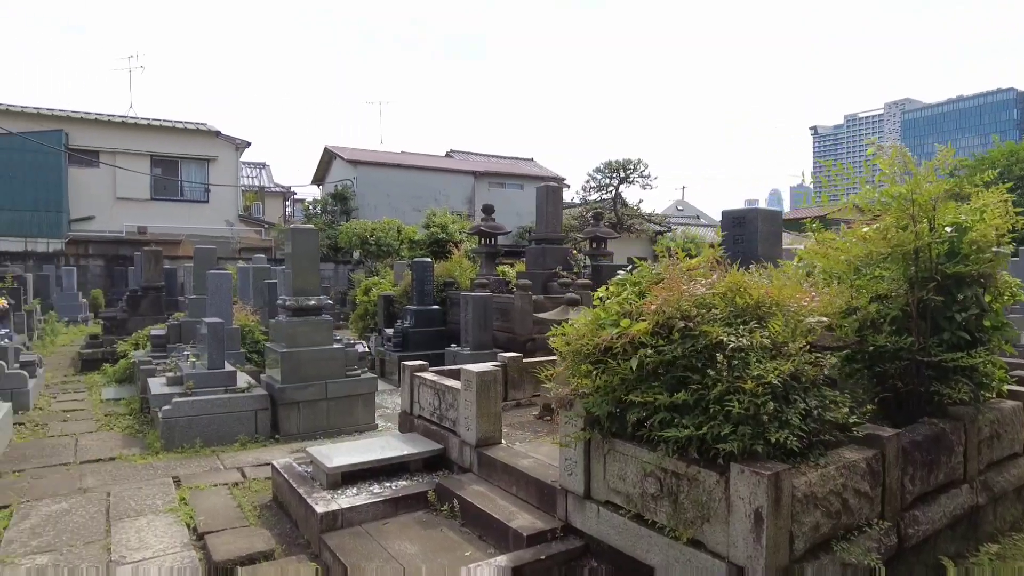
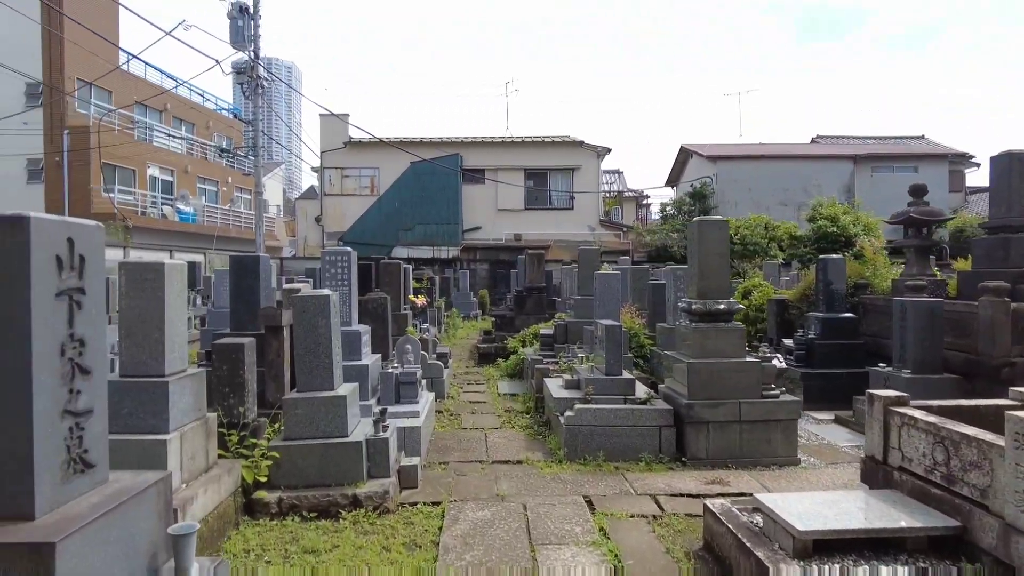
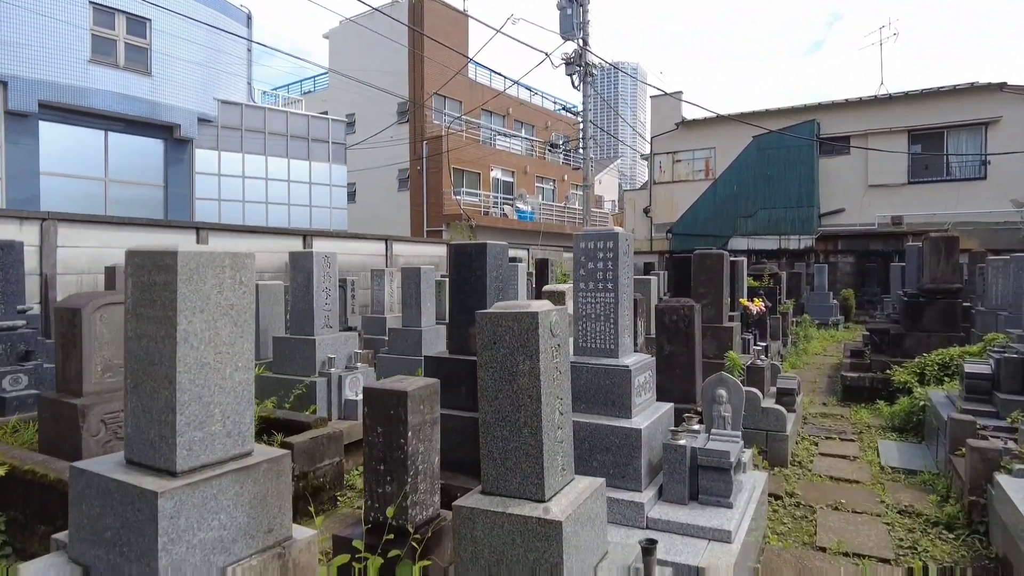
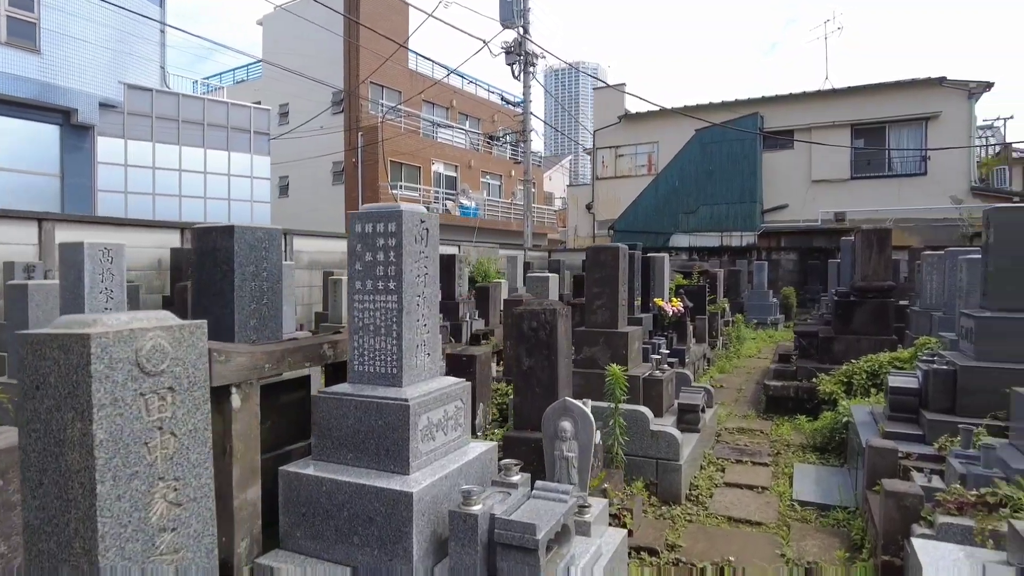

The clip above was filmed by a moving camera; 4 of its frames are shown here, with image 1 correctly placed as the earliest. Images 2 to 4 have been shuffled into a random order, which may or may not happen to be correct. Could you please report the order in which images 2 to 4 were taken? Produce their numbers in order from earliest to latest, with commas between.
2, 3, 4
